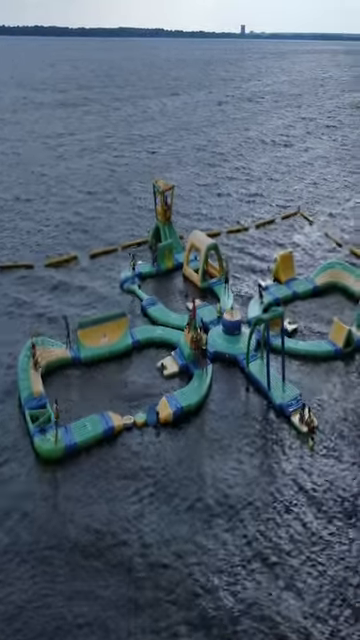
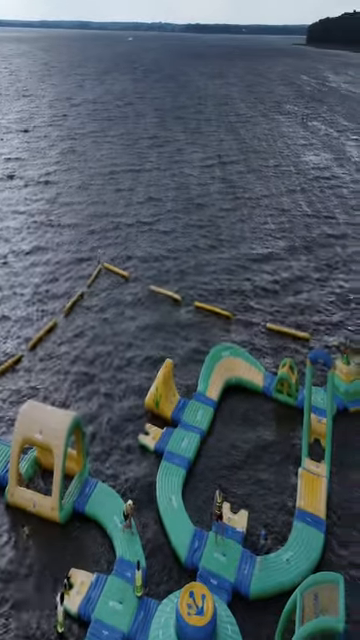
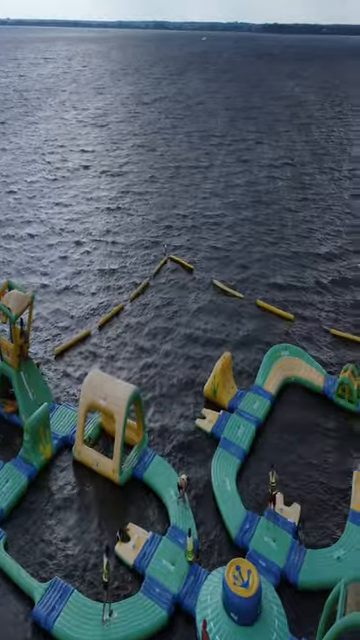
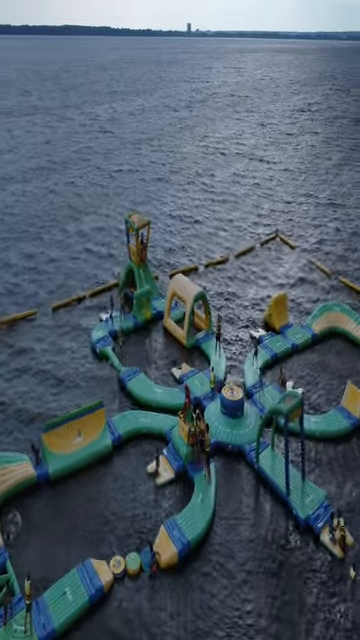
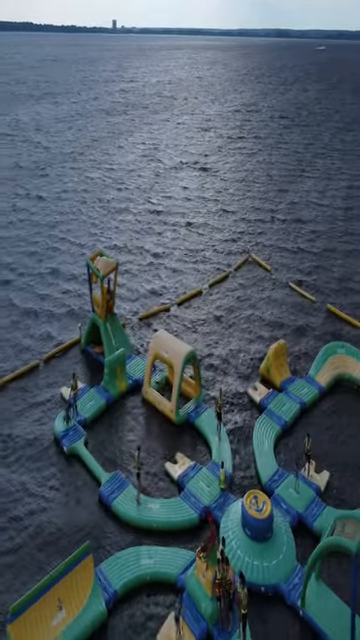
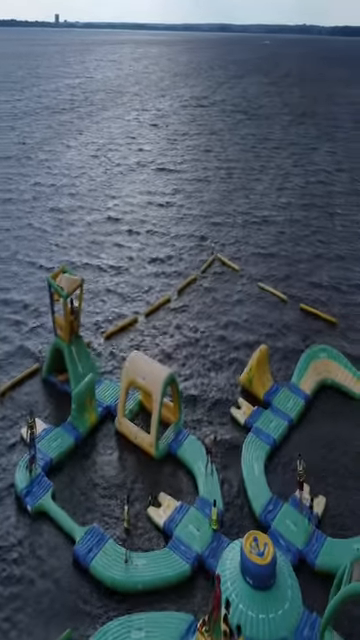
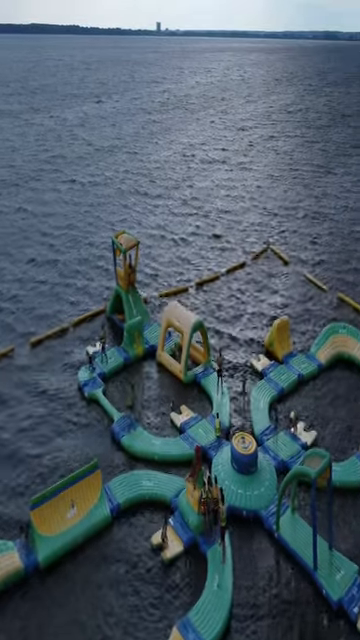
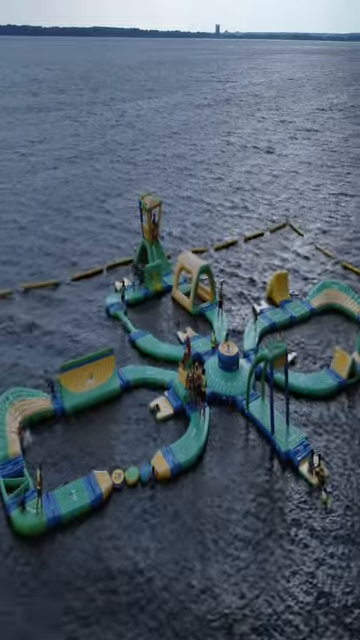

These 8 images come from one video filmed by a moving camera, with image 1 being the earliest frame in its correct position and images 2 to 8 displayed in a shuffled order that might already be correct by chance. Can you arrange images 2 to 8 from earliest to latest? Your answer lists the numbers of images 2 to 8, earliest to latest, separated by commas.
8, 4, 7, 5, 6, 3, 2
